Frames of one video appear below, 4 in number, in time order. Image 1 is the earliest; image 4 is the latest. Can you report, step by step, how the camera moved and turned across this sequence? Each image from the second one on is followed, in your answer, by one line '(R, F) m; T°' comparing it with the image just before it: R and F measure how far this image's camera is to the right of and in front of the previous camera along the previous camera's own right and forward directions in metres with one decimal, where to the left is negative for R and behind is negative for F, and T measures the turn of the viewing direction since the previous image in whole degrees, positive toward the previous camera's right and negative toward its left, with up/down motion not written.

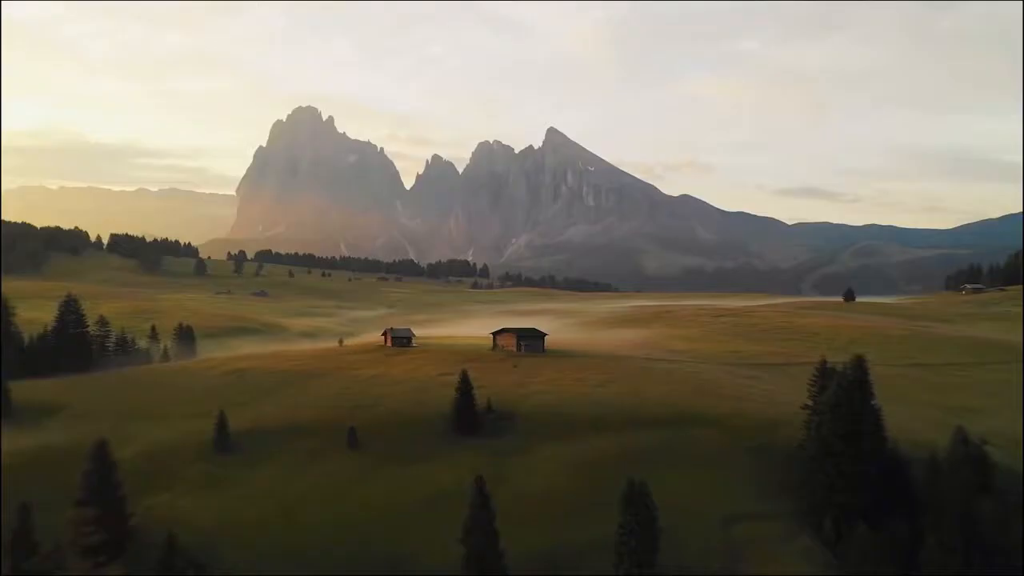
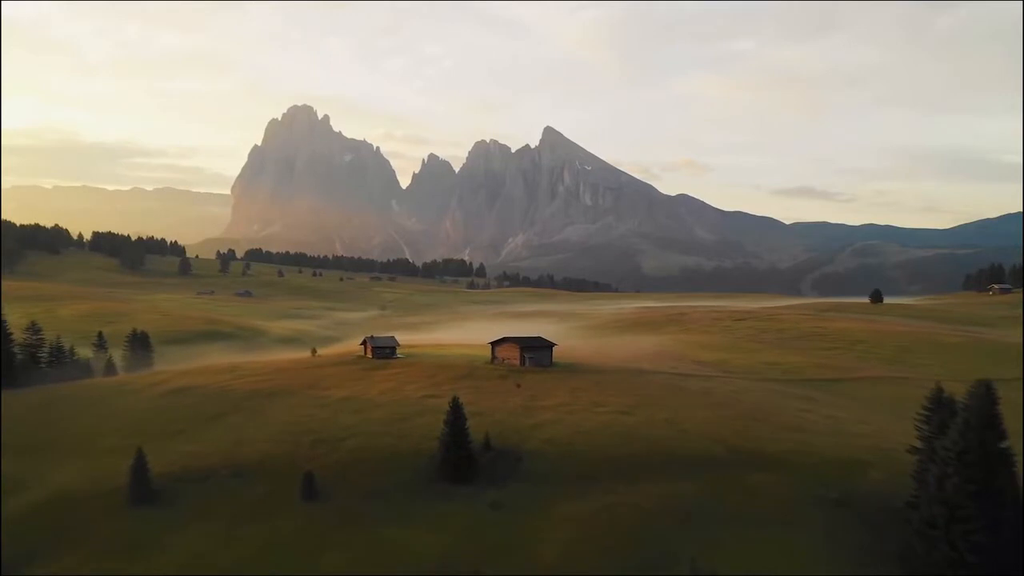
(-0.3, +7.3) m; 0°
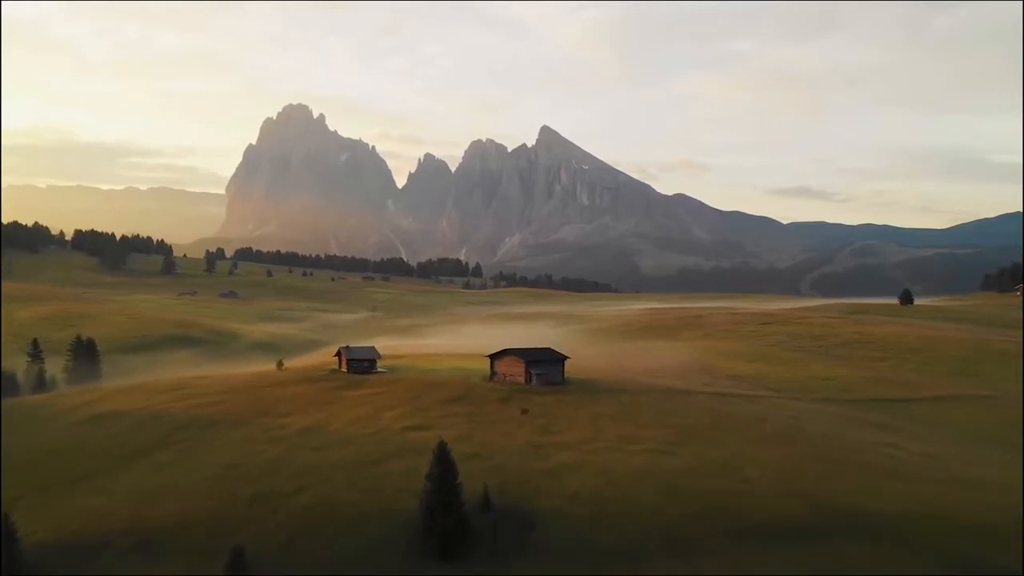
(-0.3, +6.8) m; 0°
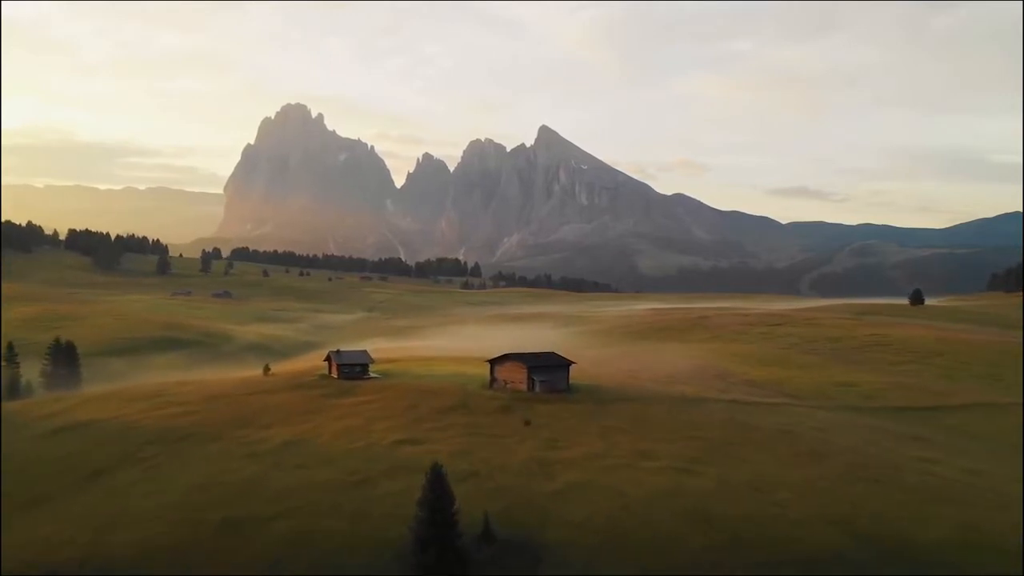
(-0.1, +2.1) m; 0°
